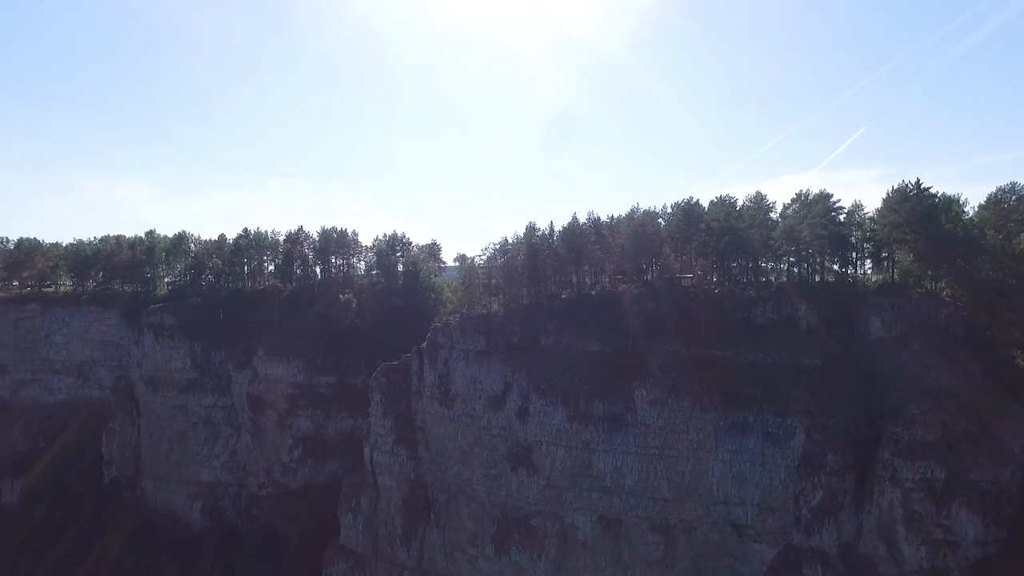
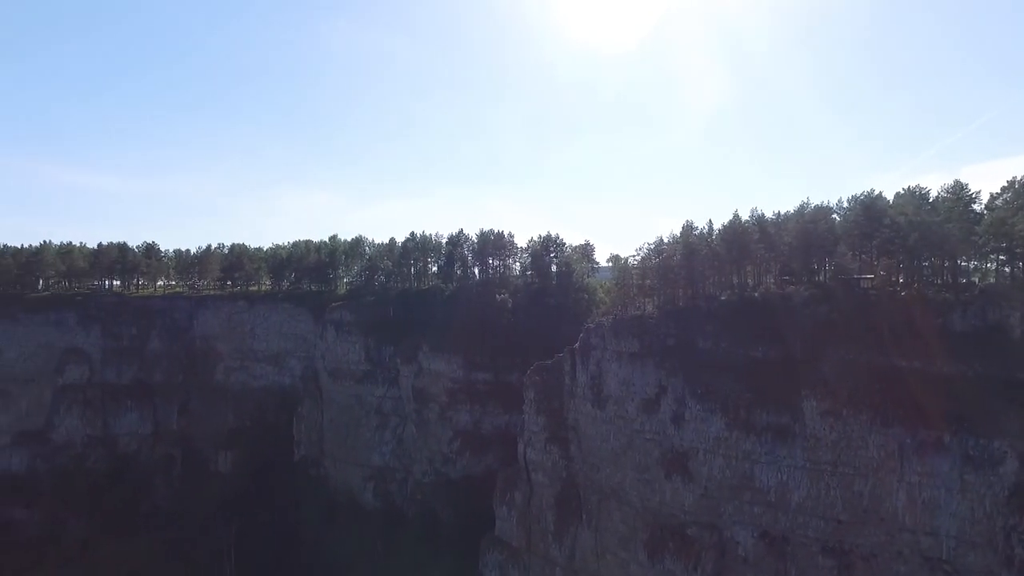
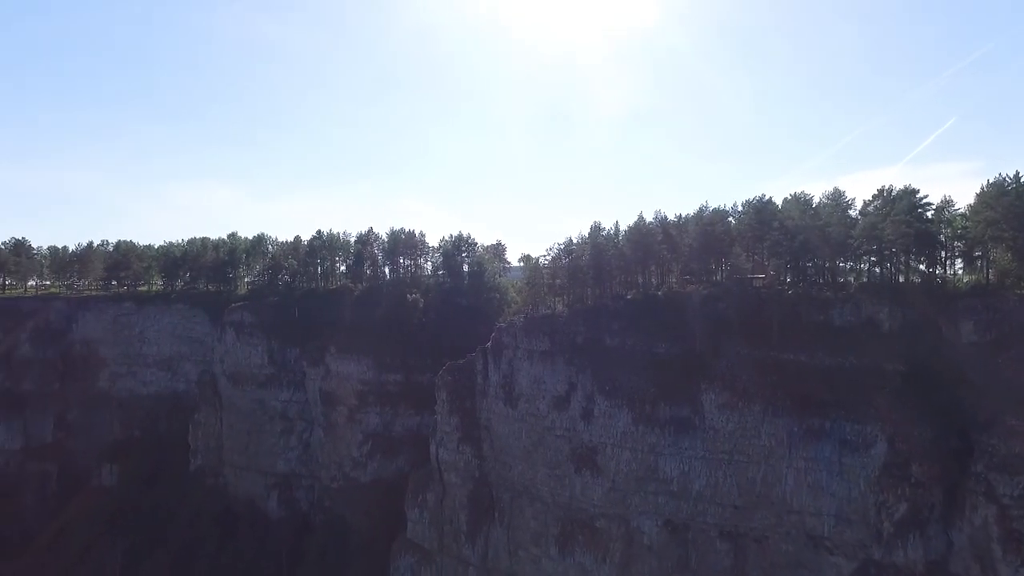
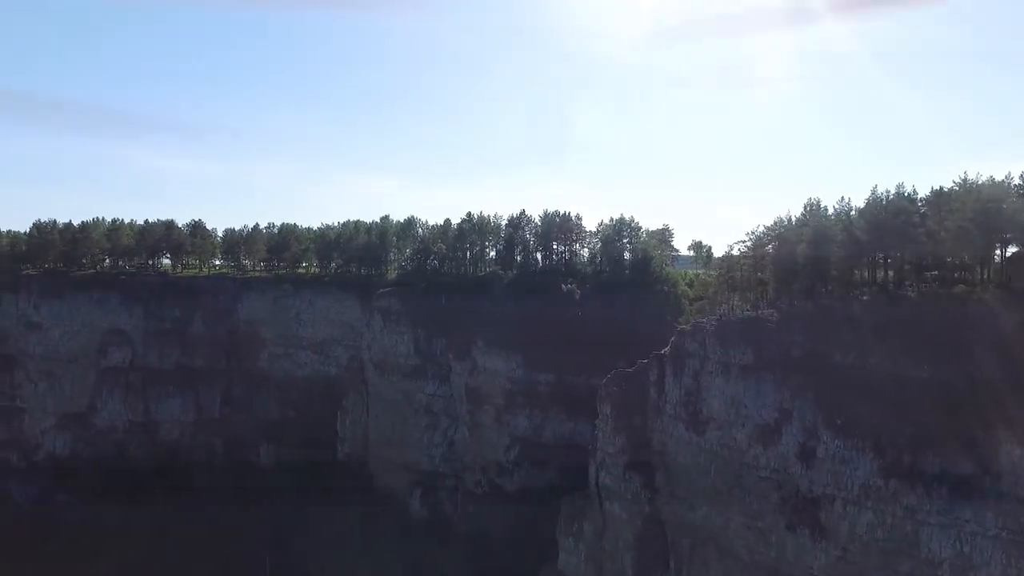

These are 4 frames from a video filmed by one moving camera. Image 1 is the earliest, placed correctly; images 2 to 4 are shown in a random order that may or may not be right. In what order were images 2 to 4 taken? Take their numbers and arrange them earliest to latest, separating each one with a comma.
3, 2, 4
